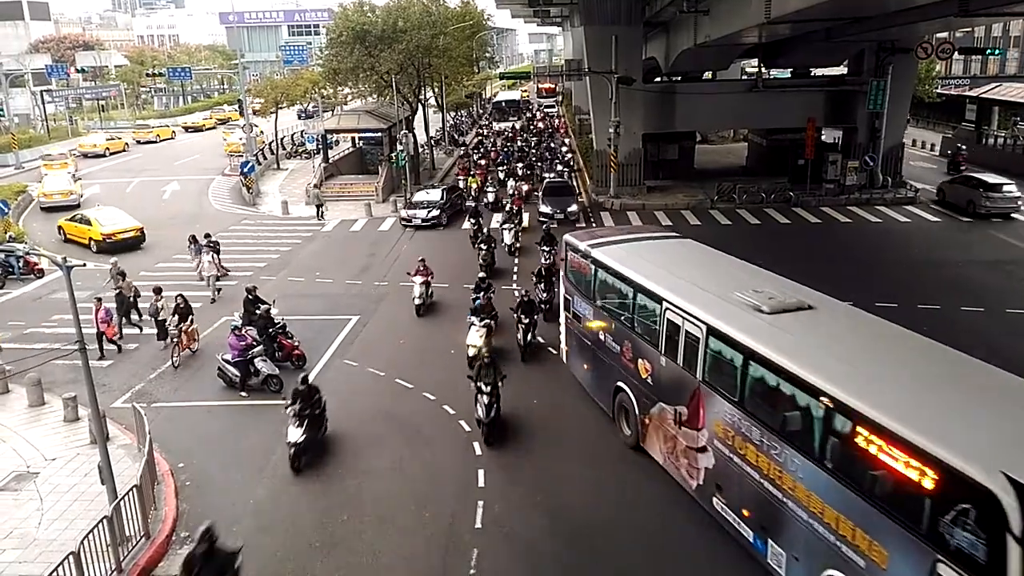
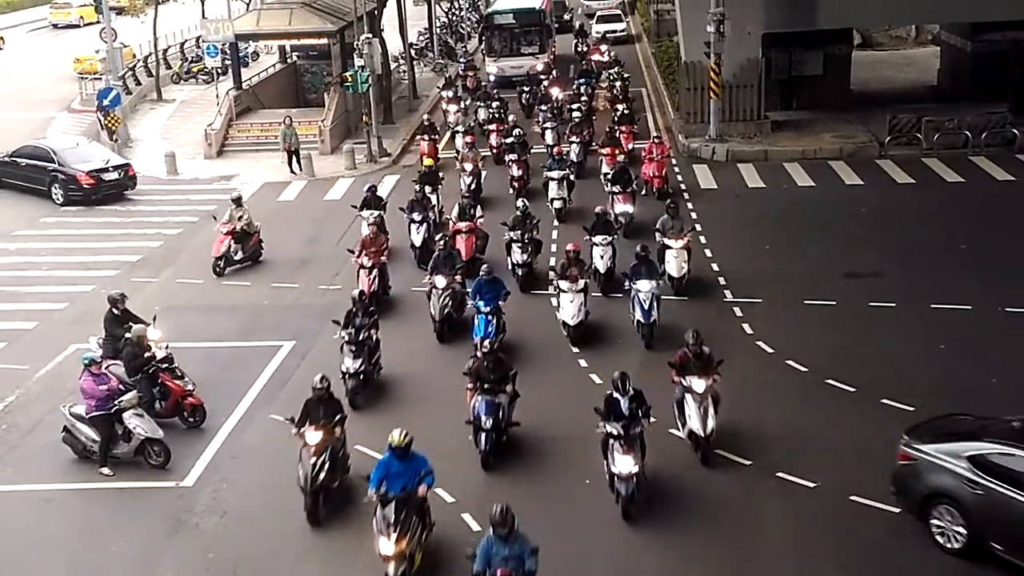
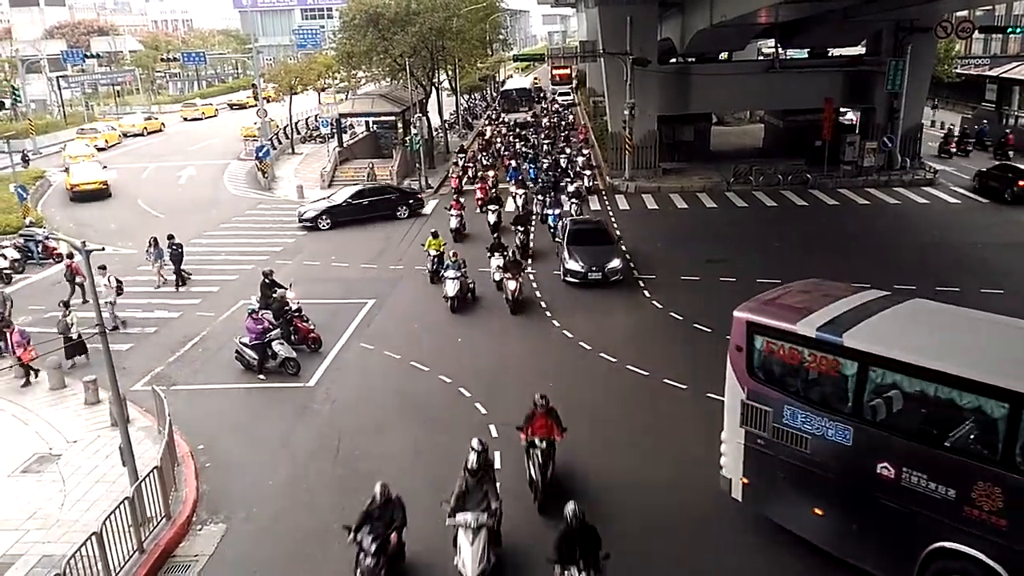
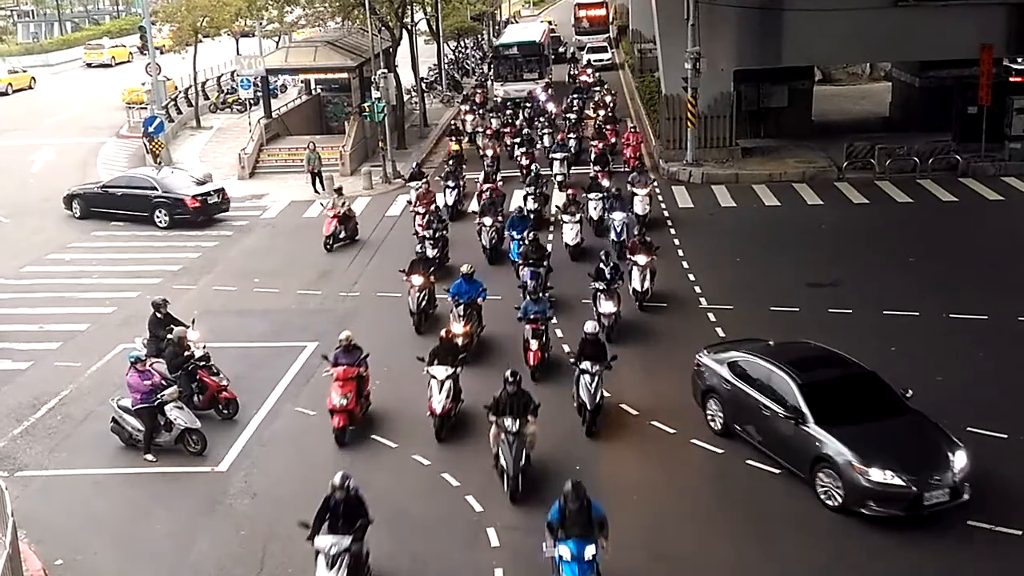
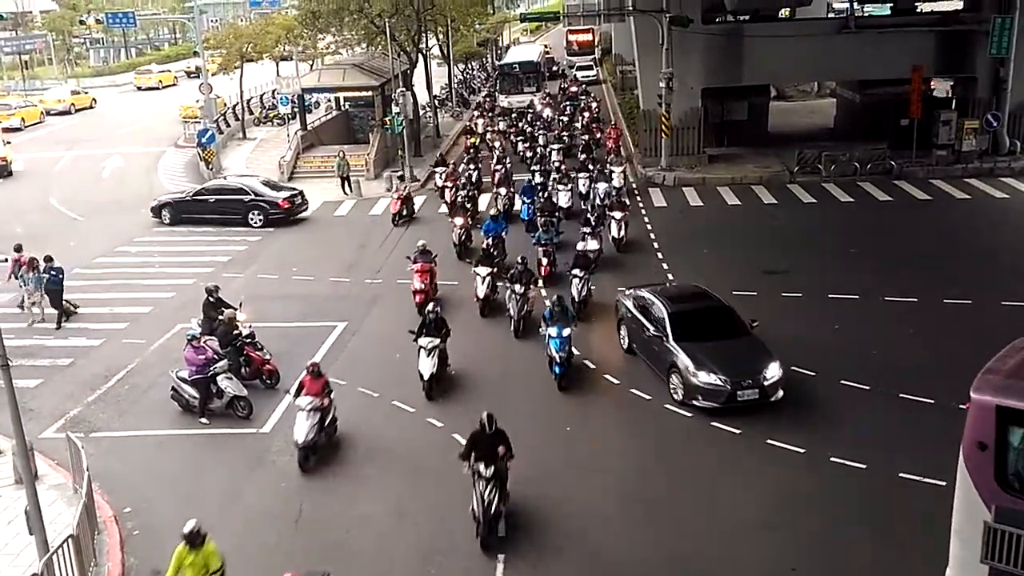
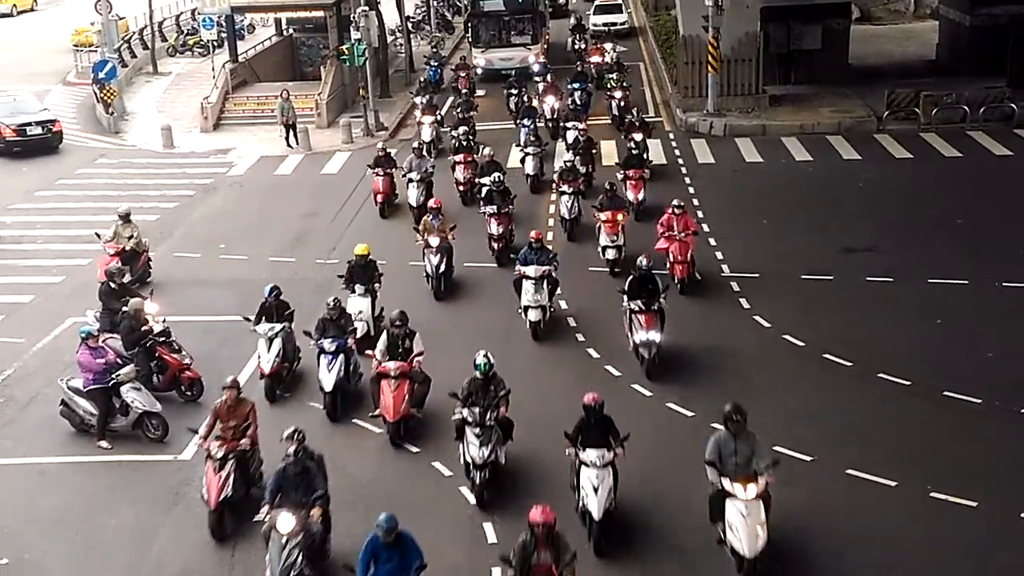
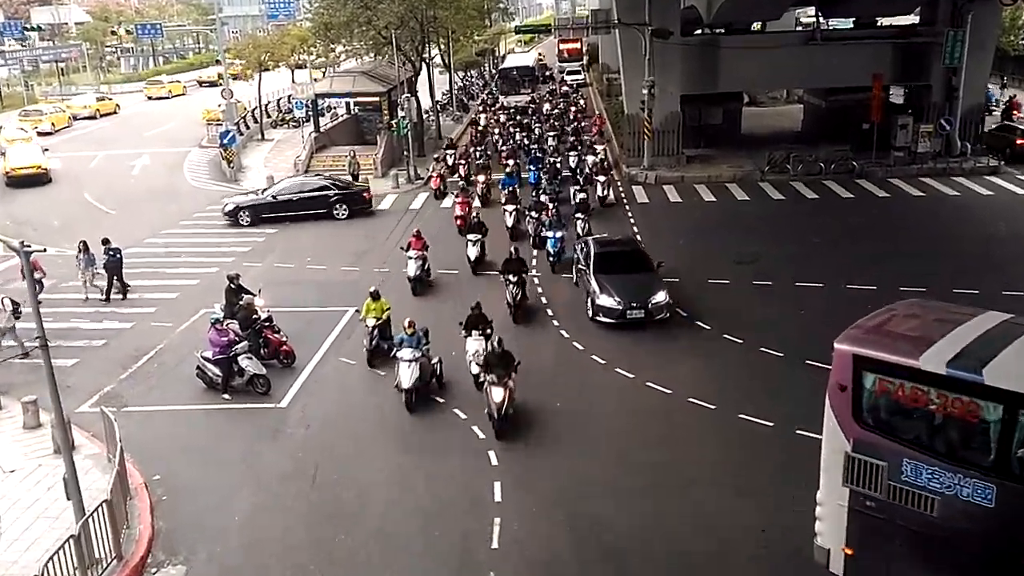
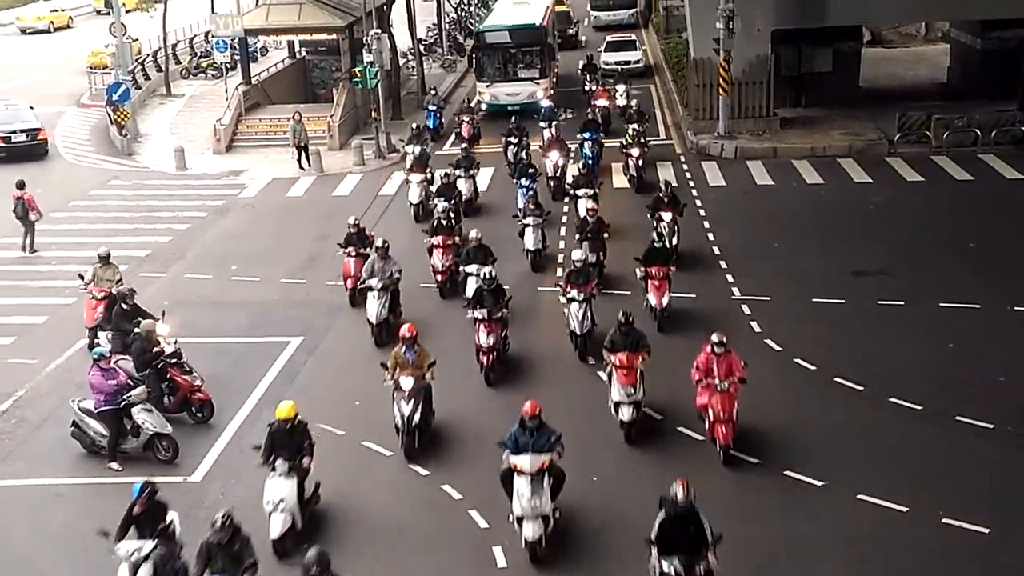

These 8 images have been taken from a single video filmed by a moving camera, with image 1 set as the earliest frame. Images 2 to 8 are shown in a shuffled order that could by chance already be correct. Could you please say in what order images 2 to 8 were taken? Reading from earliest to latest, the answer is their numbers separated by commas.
3, 7, 5, 4, 2, 6, 8
